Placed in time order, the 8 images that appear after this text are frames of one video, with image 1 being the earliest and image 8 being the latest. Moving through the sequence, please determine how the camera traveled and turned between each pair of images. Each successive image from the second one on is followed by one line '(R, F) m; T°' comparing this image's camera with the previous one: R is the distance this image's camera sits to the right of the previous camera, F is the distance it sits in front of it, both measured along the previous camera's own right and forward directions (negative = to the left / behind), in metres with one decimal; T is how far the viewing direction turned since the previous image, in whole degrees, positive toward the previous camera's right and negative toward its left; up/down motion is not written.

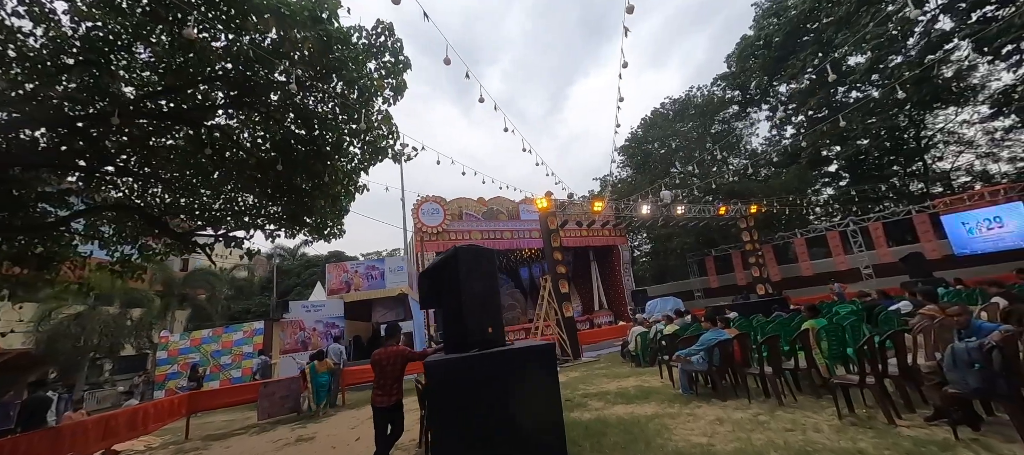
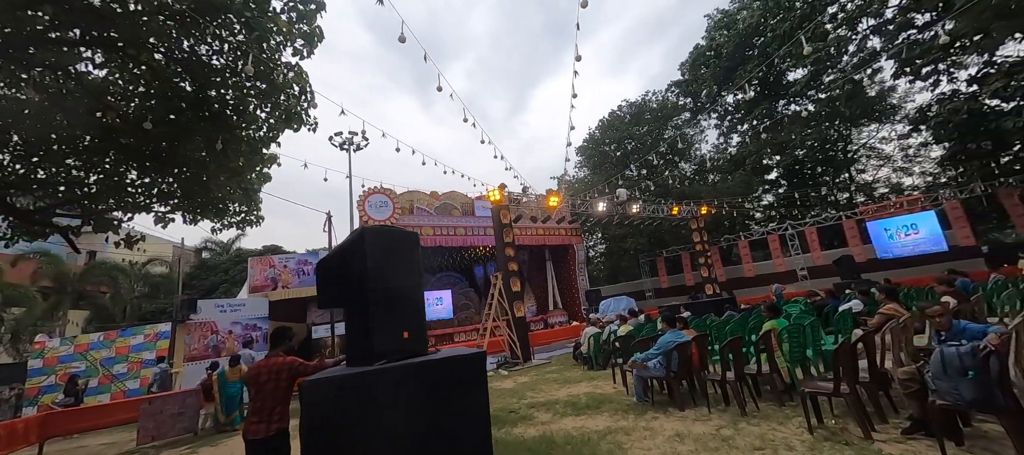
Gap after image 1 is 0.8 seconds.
(+0.2, +0.7) m; +6°
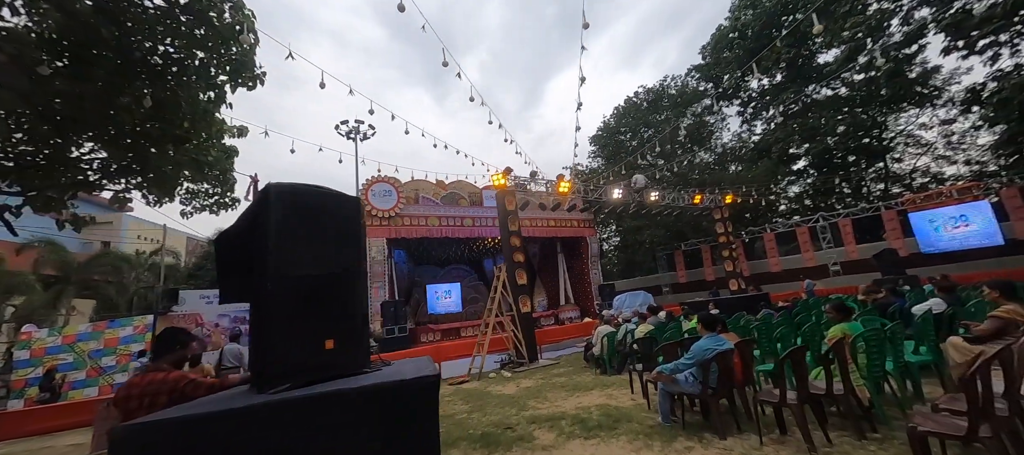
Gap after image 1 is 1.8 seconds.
(+0.2, +1.0) m; -2°
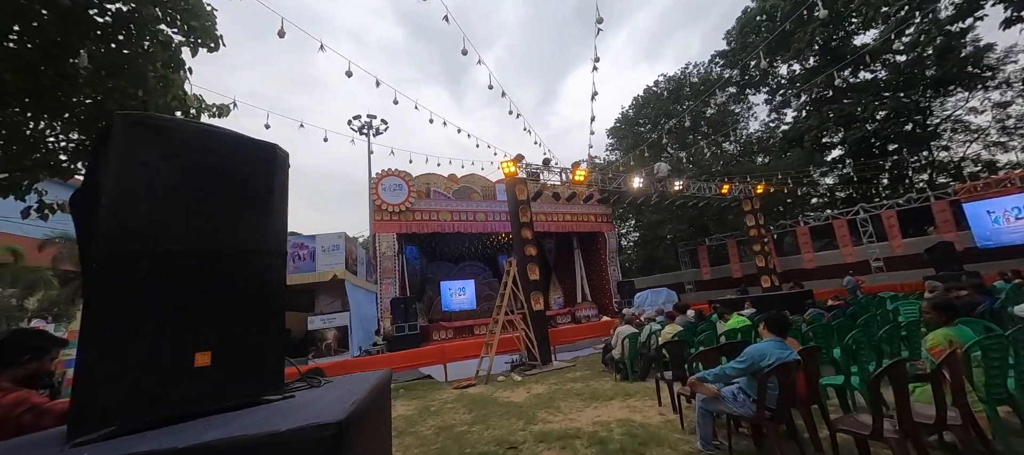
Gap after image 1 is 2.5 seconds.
(+0.1, +0.7) m; -2°
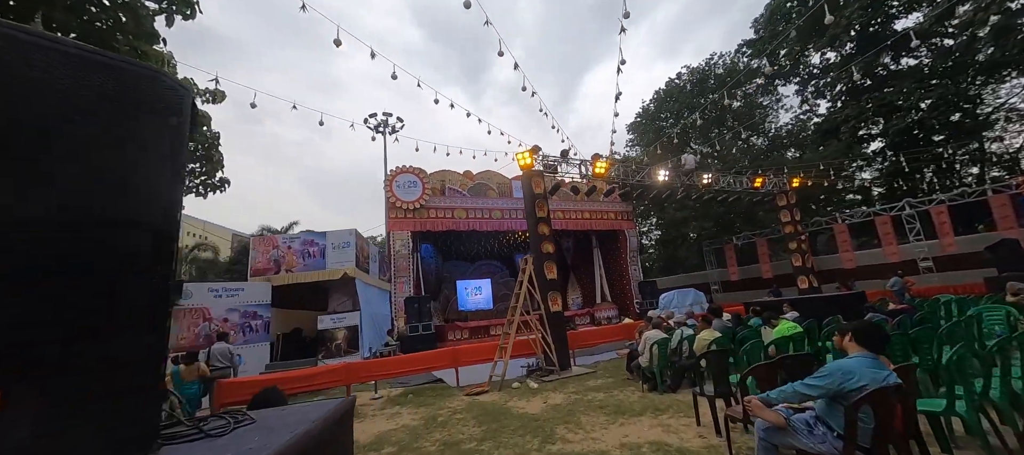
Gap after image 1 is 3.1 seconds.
(0.0, +0.6) m; -3°
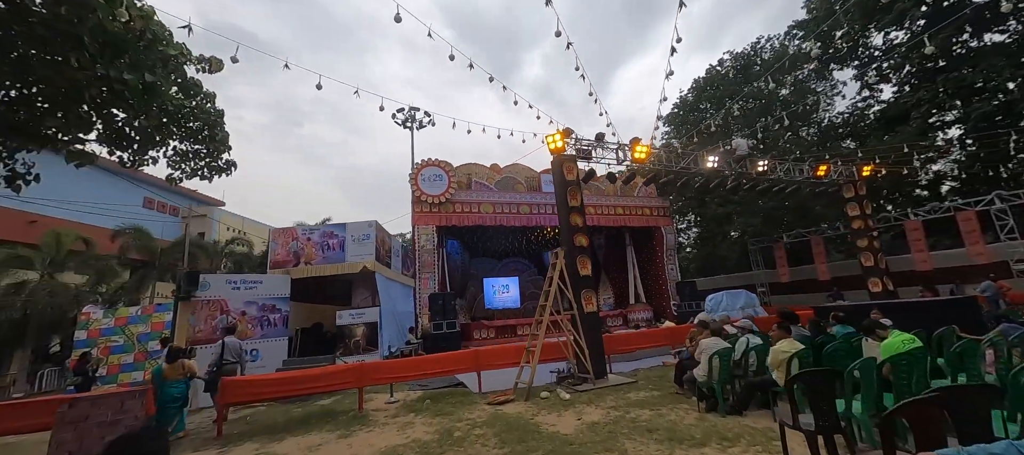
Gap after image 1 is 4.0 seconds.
(0.0, +0.8) m; -4°
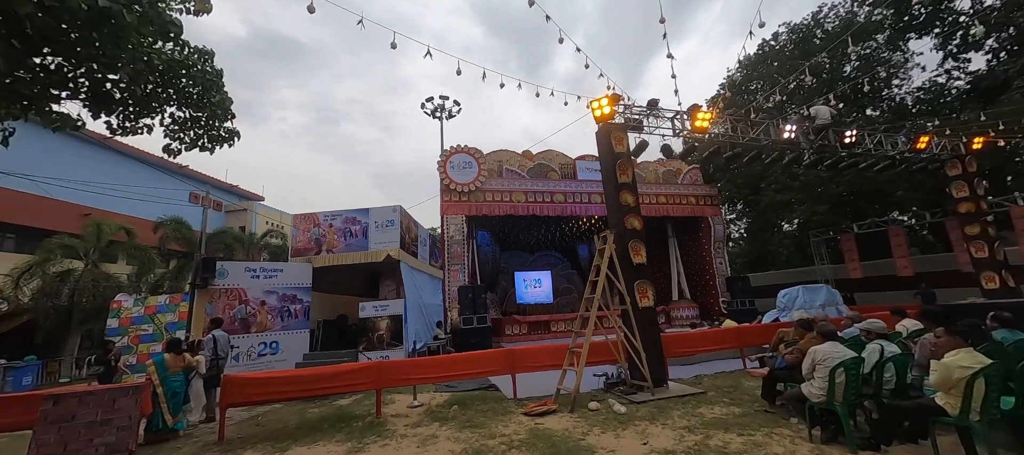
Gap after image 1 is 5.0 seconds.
(-0.1, +1.0) m; -4°
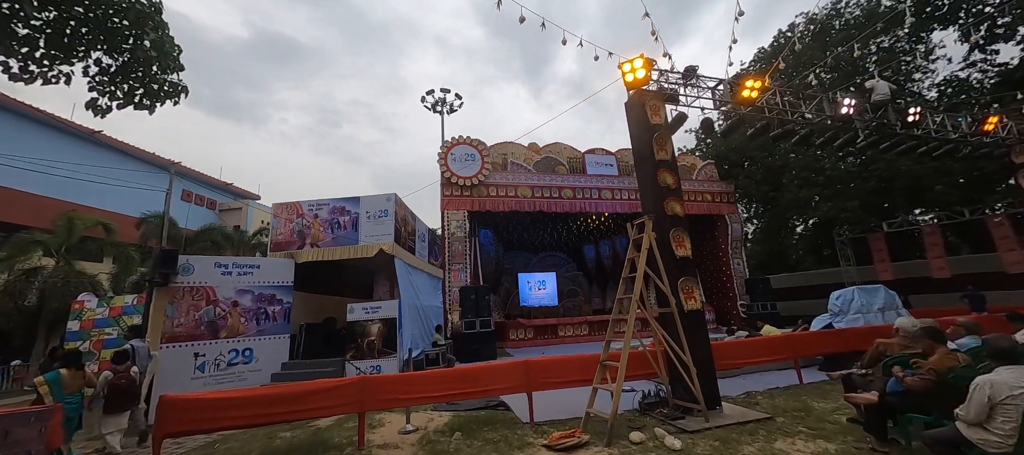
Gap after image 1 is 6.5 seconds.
(-0.2, +1.1) m; 0°
